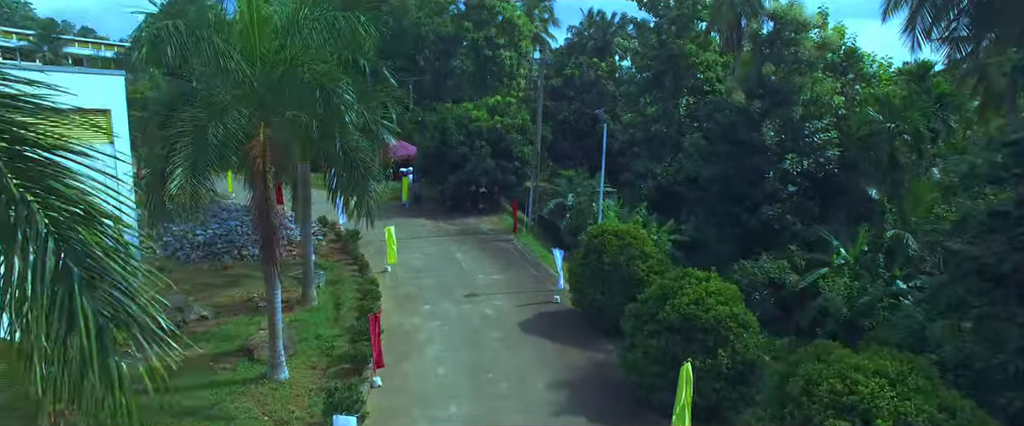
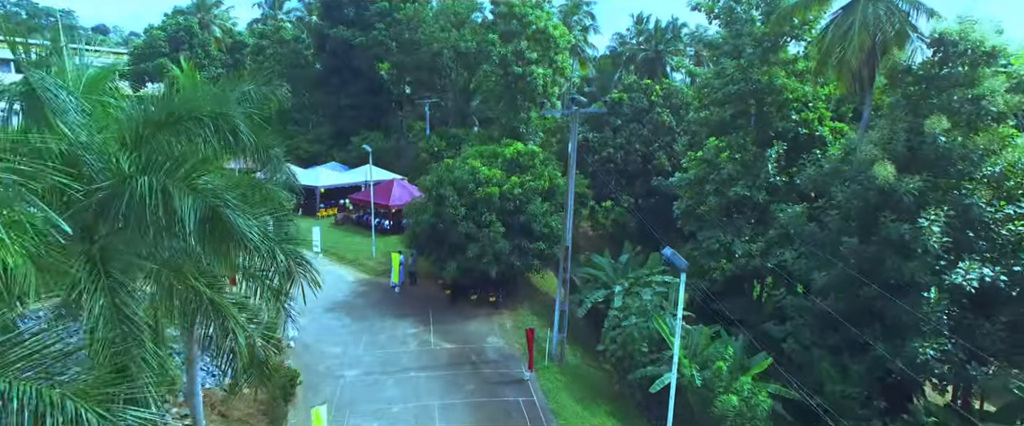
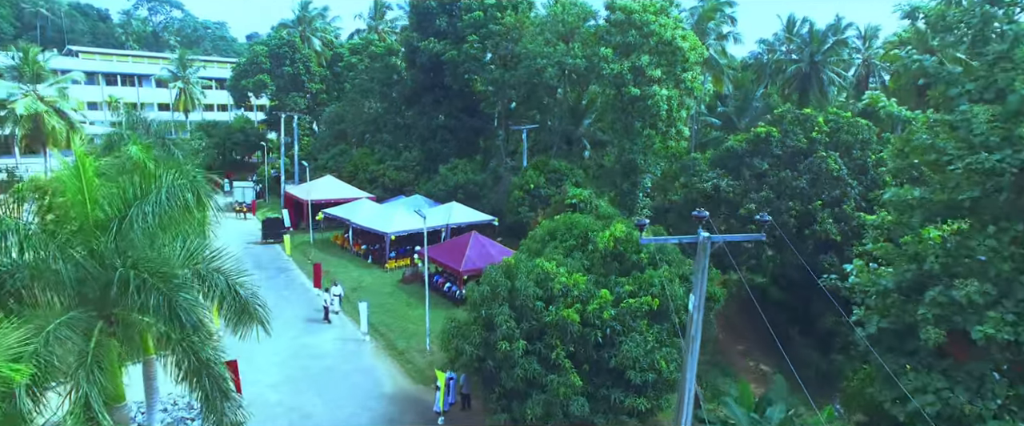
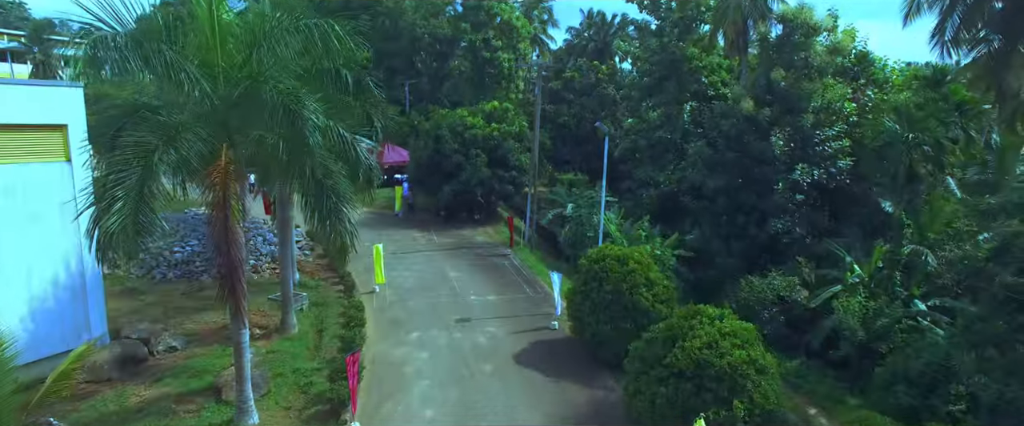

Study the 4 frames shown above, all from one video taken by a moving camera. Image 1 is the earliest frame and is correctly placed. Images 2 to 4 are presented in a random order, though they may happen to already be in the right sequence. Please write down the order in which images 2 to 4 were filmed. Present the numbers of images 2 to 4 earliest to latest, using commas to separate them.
4, 2, 3
